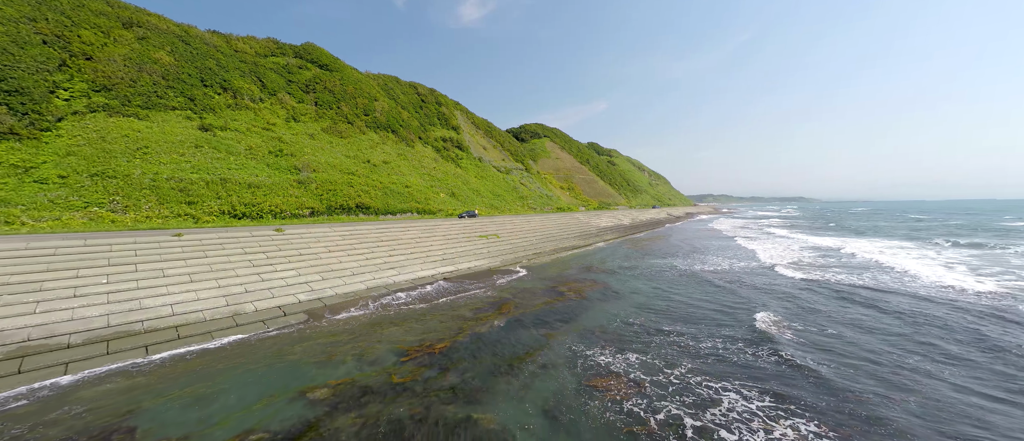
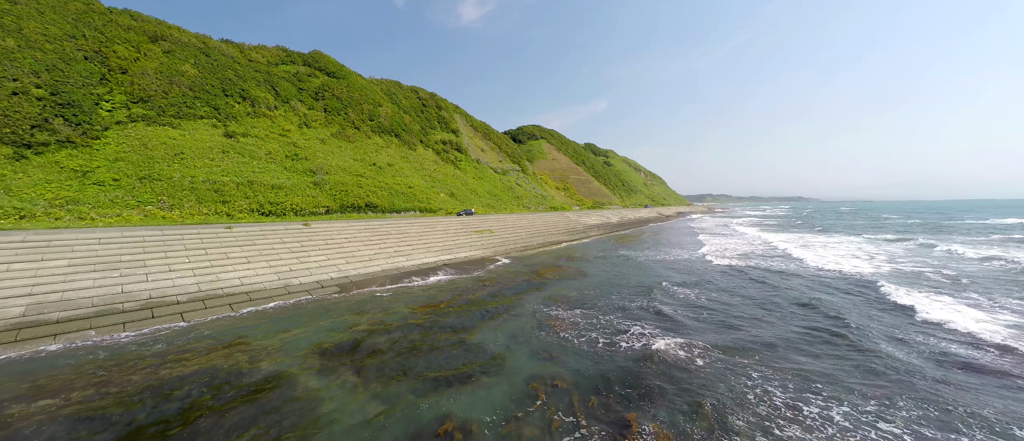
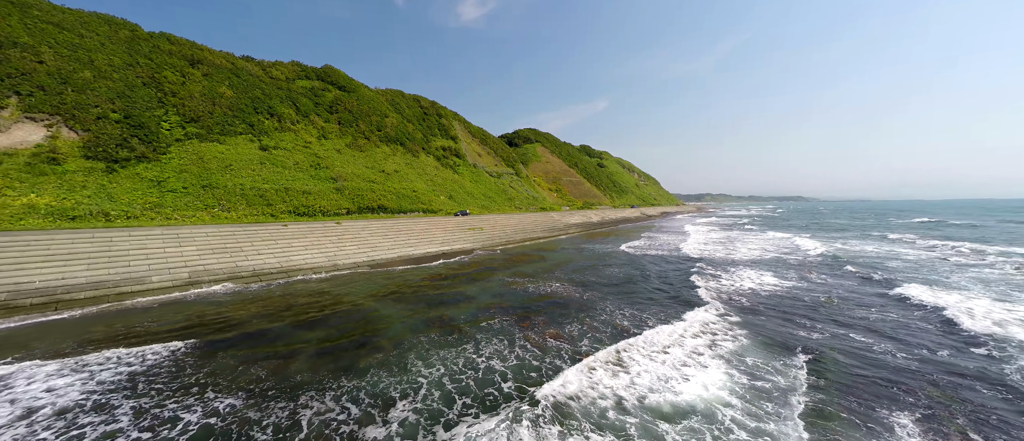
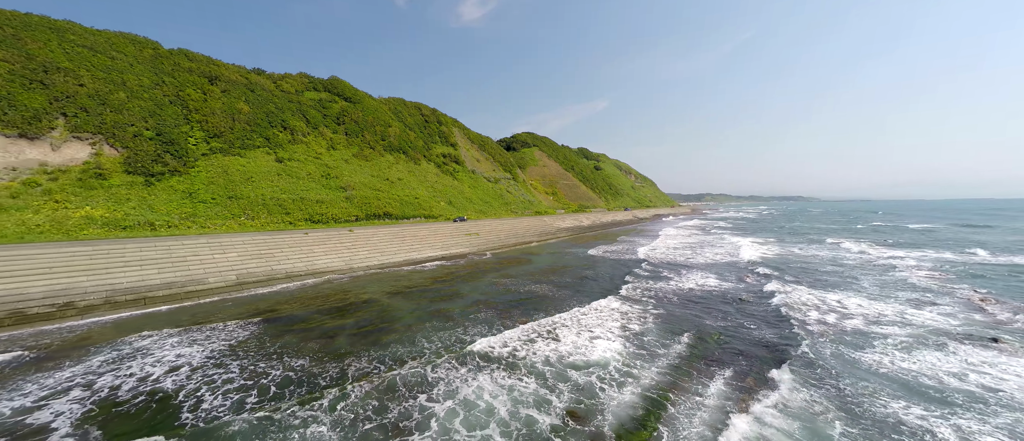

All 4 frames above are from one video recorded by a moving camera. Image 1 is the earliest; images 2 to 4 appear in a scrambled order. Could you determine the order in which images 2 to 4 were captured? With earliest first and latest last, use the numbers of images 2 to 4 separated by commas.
2, 3, 4
